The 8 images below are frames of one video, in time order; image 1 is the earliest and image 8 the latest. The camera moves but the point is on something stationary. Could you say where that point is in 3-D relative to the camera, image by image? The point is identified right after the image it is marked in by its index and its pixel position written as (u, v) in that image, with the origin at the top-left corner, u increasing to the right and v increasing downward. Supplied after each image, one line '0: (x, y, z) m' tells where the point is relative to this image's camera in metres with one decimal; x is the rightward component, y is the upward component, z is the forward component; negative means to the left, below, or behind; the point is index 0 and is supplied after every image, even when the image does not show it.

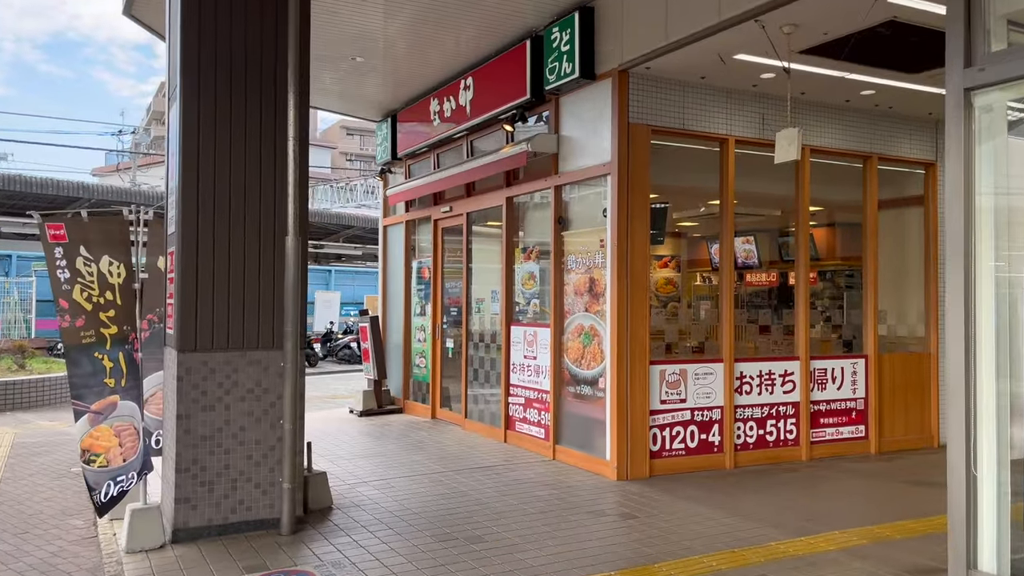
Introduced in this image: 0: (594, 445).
0: (+0.7, -1.3, +6.8) m
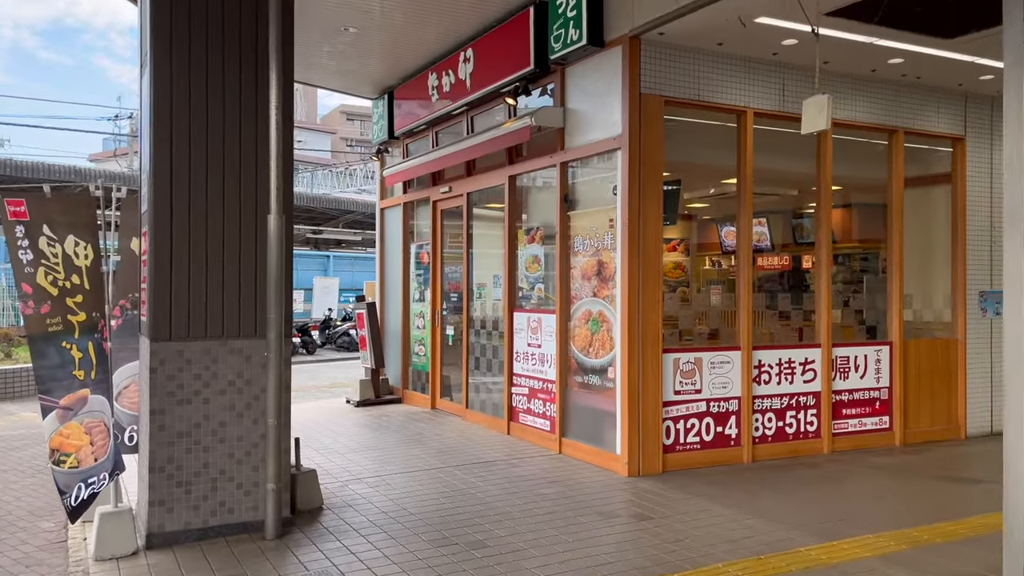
0: (+0.7, -1.2, +6.4) m
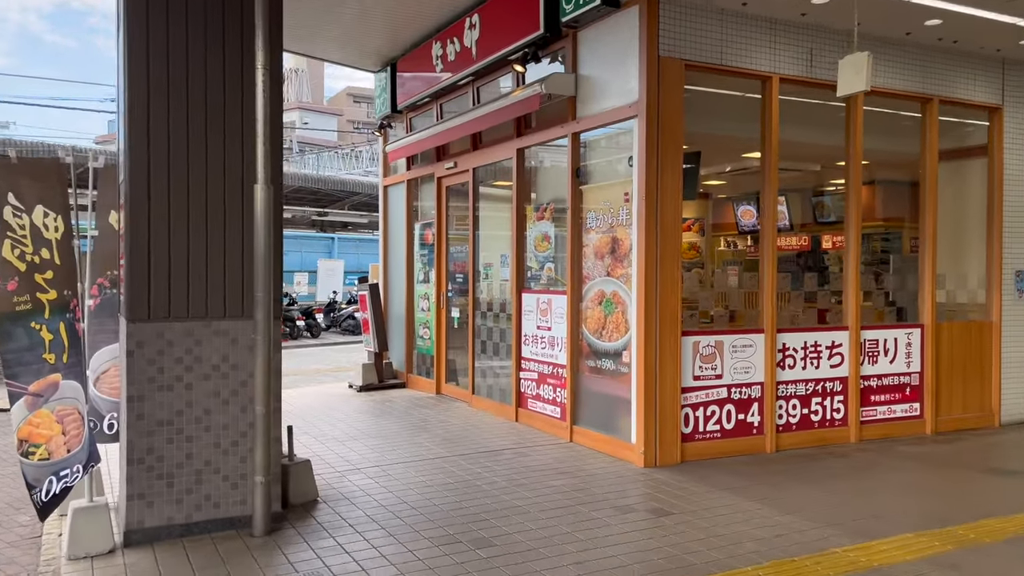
0: (+0.8, -1.0, +6.0) m
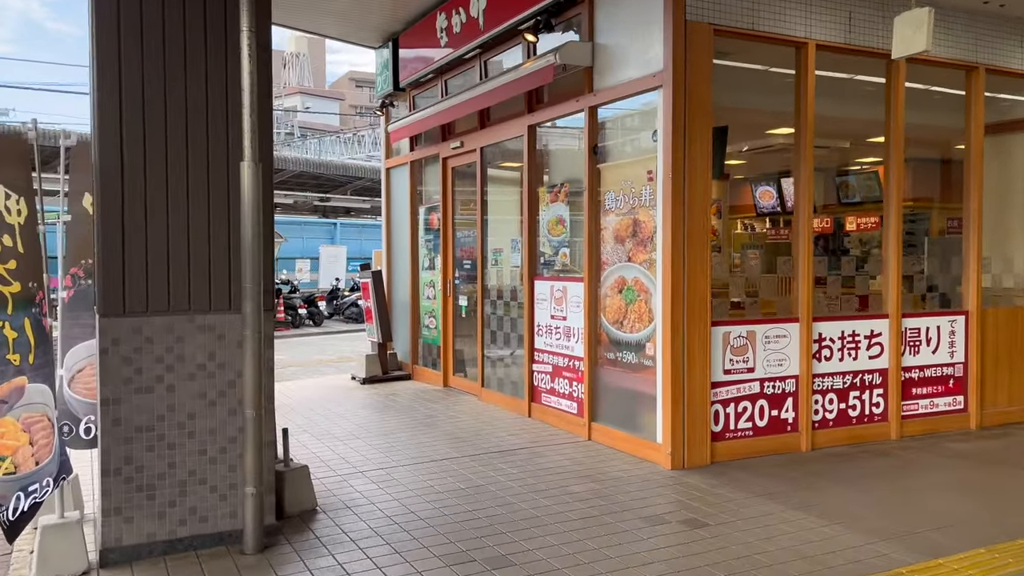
0: (+0.9, -0.9, +5.6) m
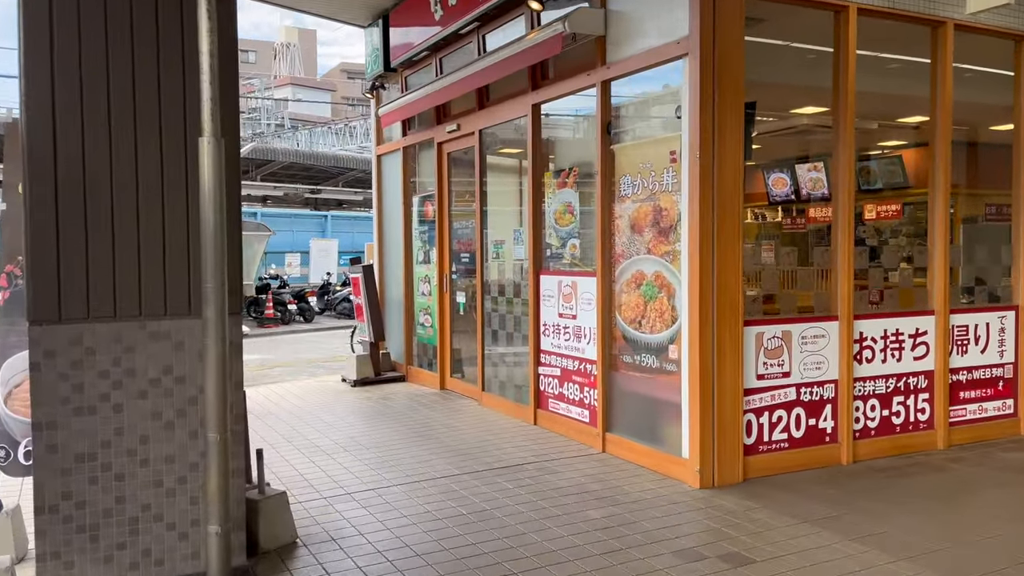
0: (+0.9, -0.9, +5.0) m
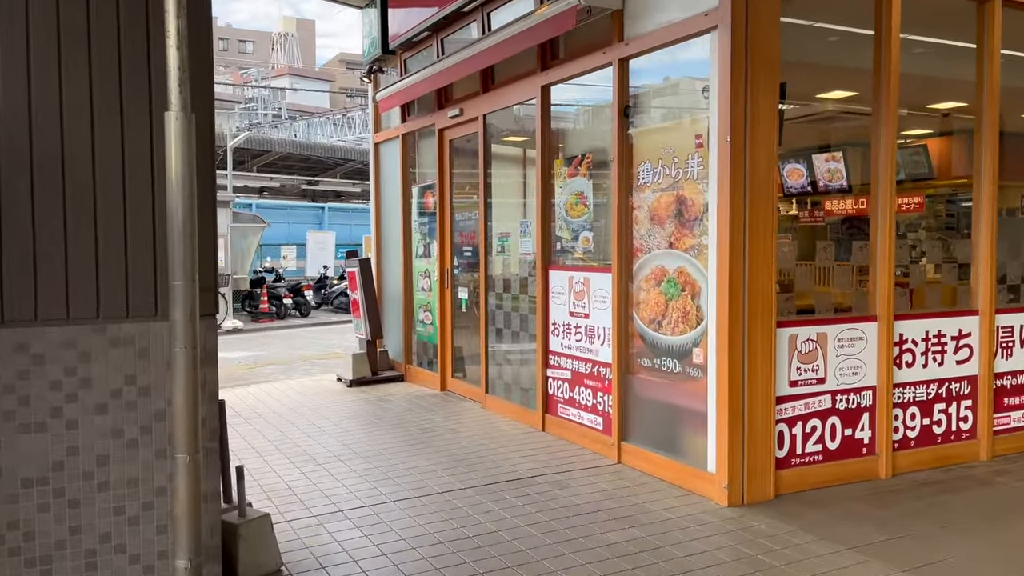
0: (+0.9, -0.9, +4.5) m
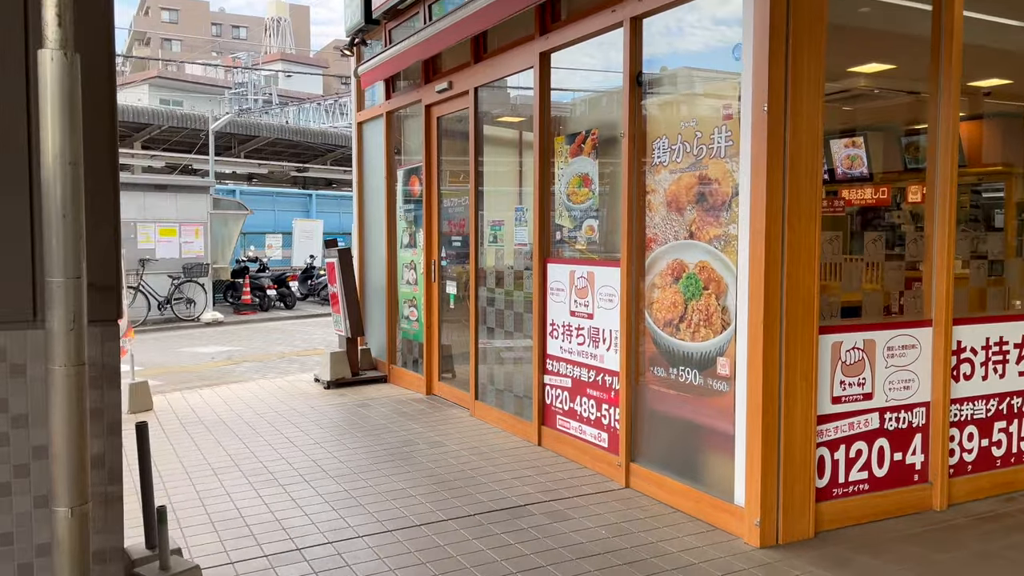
0: (+0.9, -0.9, +3.9) m
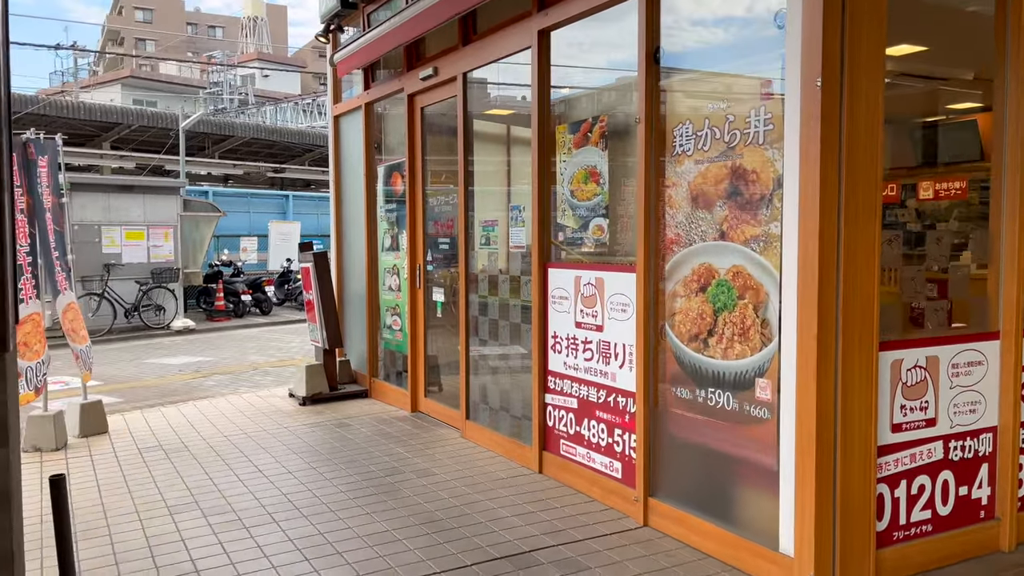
0: (+0.9, -0.9, +3.3) m
